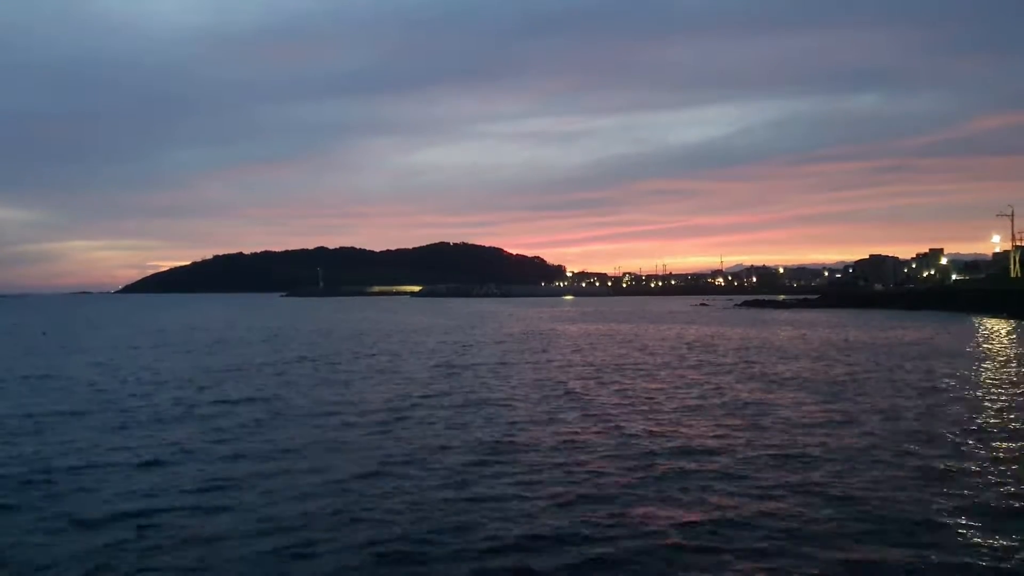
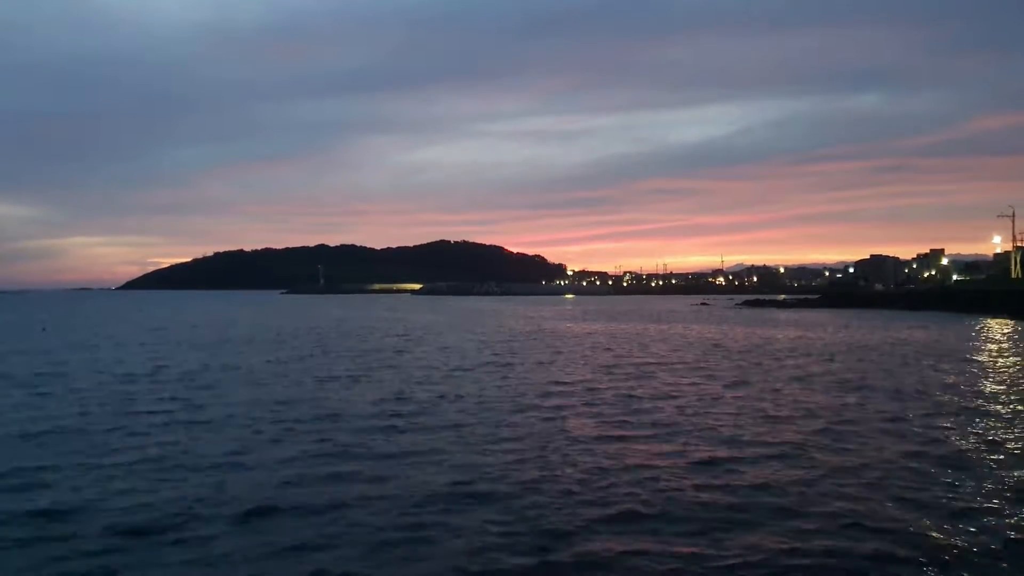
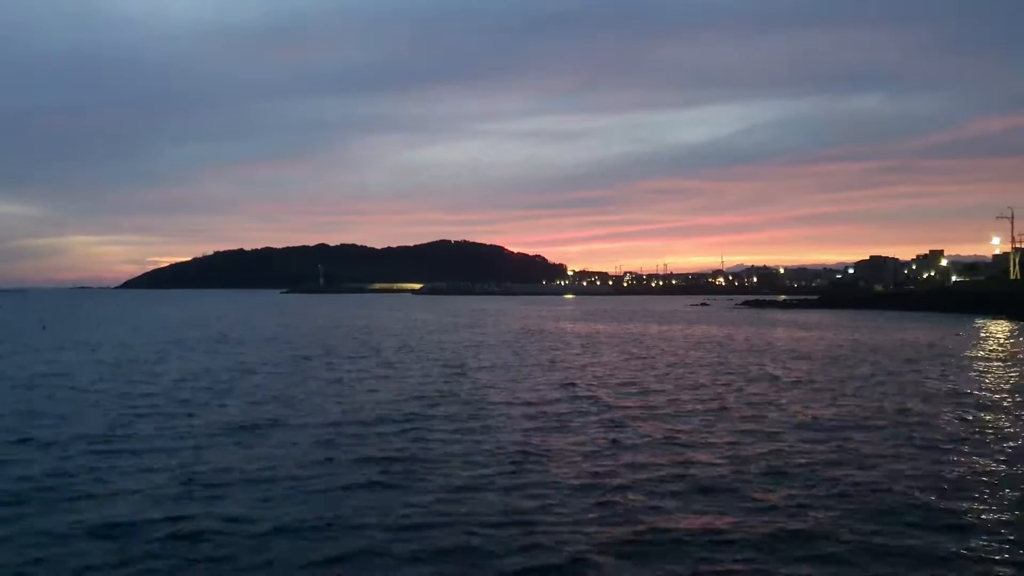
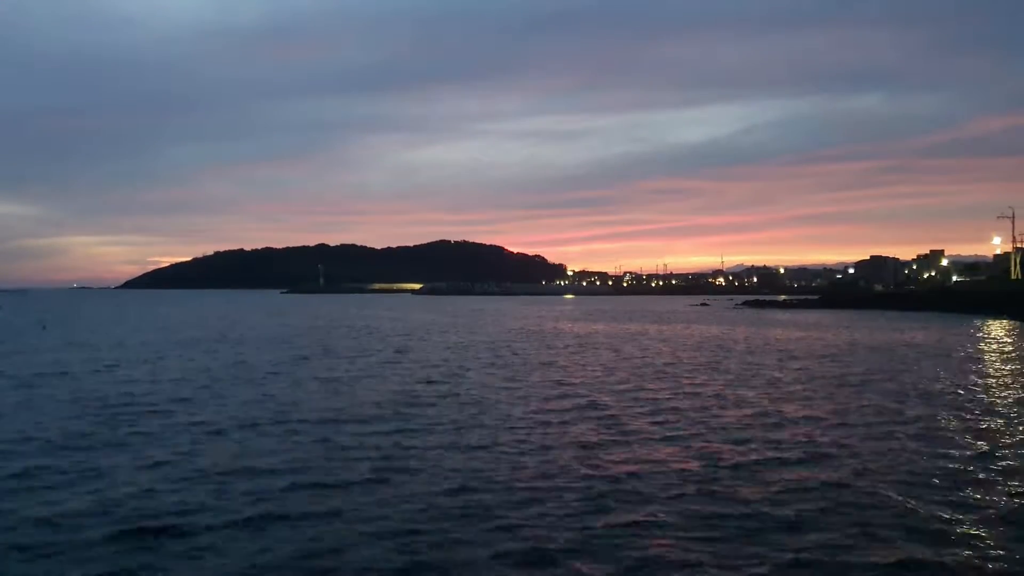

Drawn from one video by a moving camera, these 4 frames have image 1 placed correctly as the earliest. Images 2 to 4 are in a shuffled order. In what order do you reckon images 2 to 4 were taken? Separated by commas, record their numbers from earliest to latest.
2, 4, 3
